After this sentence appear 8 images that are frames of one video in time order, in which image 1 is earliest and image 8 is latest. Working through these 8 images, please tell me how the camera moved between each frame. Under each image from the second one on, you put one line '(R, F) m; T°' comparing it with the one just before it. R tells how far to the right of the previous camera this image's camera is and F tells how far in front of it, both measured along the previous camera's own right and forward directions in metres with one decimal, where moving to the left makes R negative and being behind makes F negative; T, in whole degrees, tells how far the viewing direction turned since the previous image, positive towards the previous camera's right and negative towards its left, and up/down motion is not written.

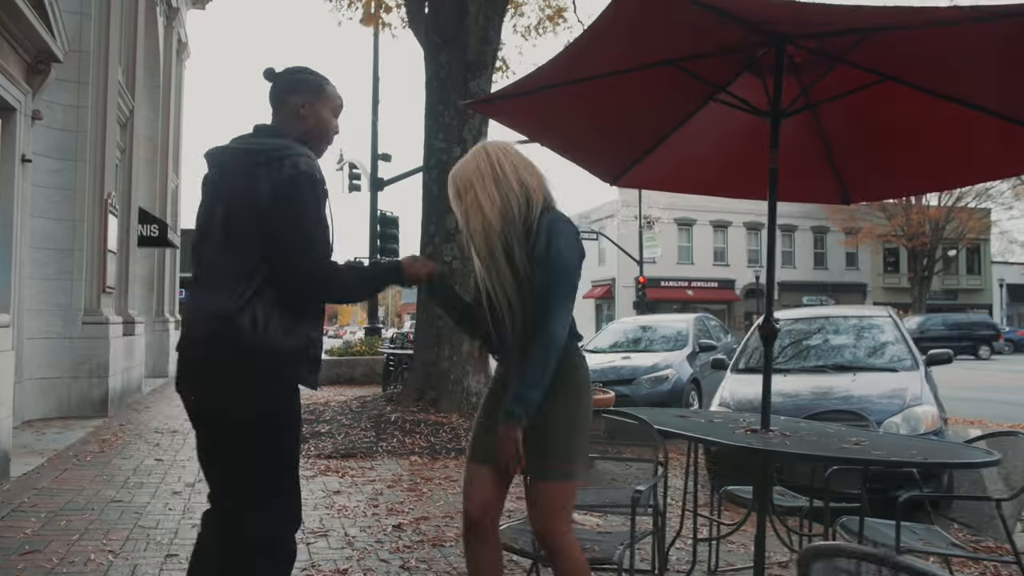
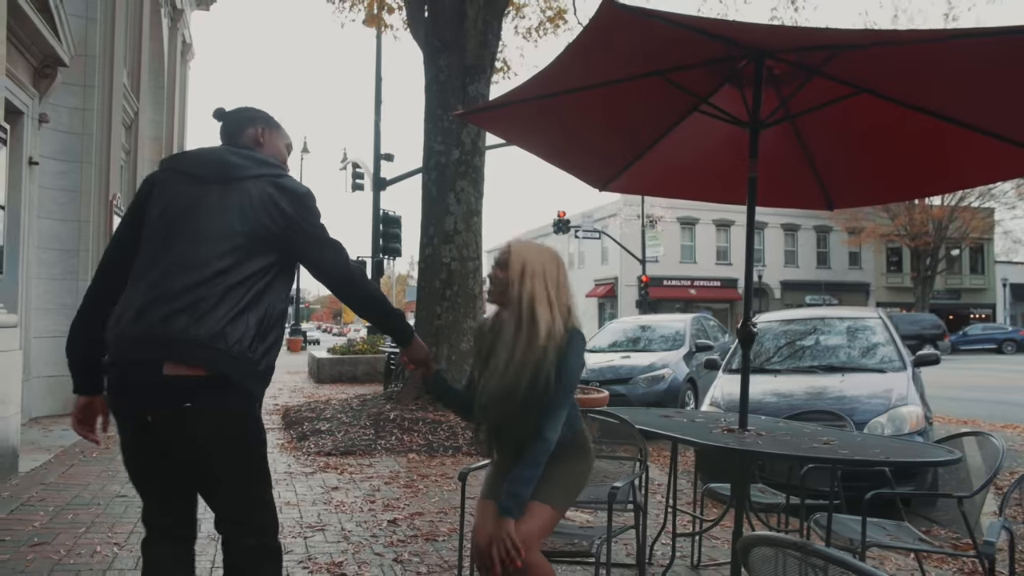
(+0.1, -0.2) m; 0°
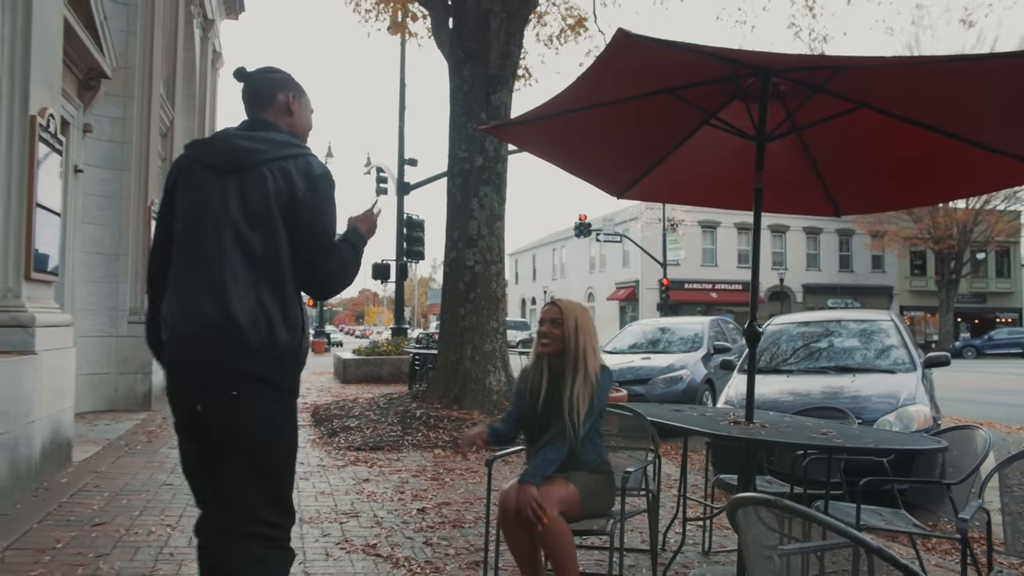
(0.0, -0.3) m; -1°
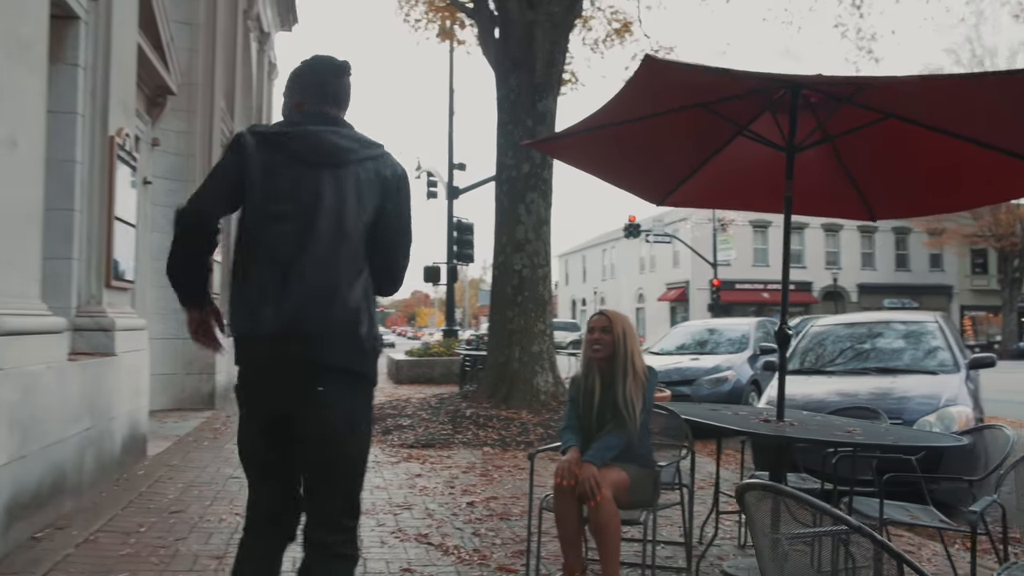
(+0.1, -0.3) m; -3°
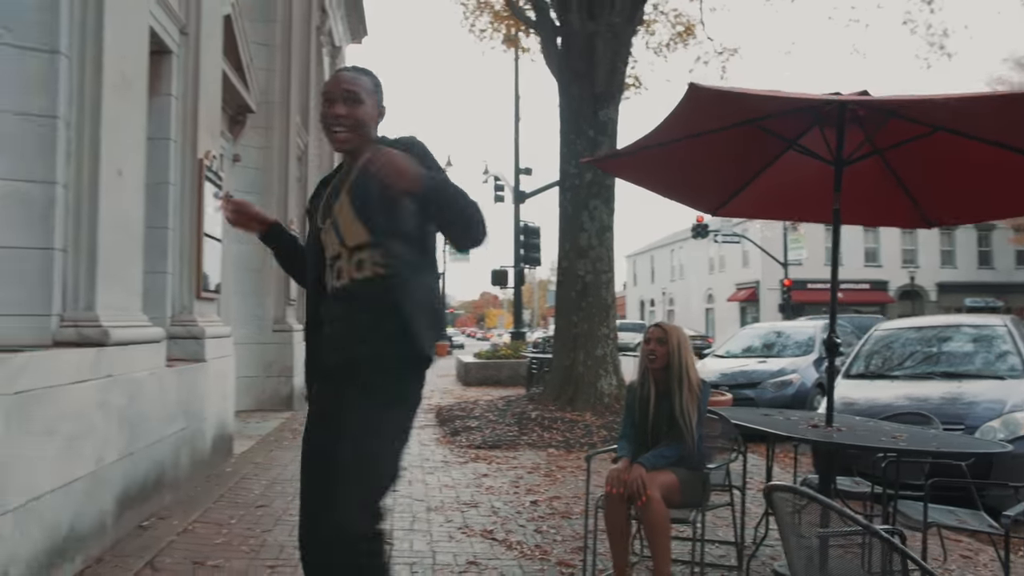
(+0.1, -0.3) m; -5°
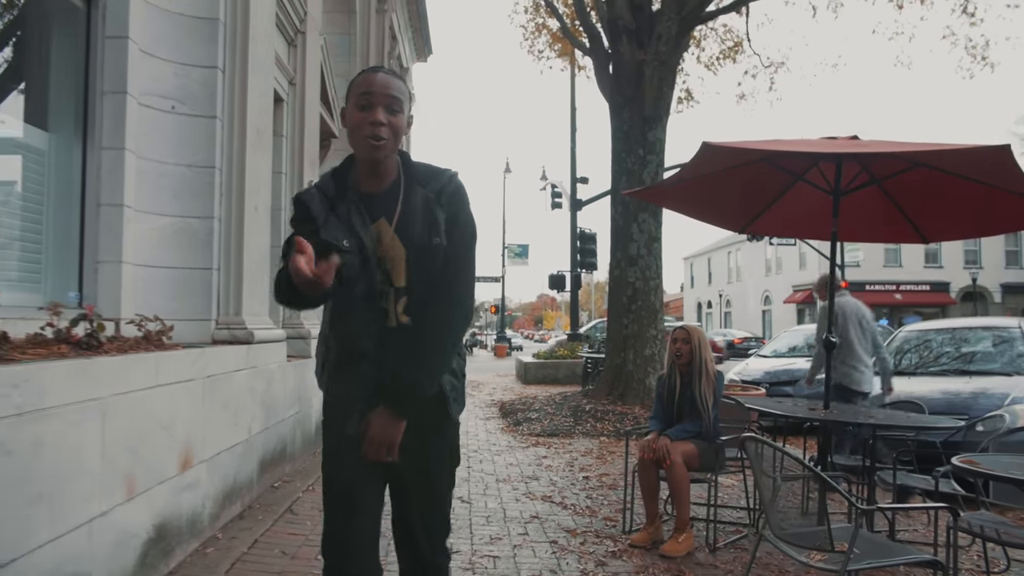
(0.0, -1.2) m; -4°
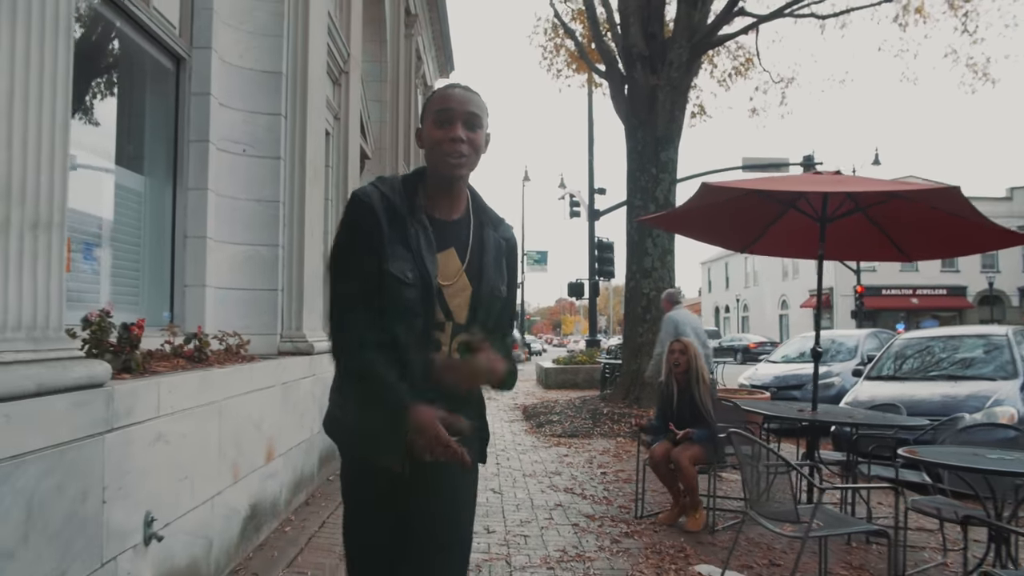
(-0.1, -0.8) m; -1°
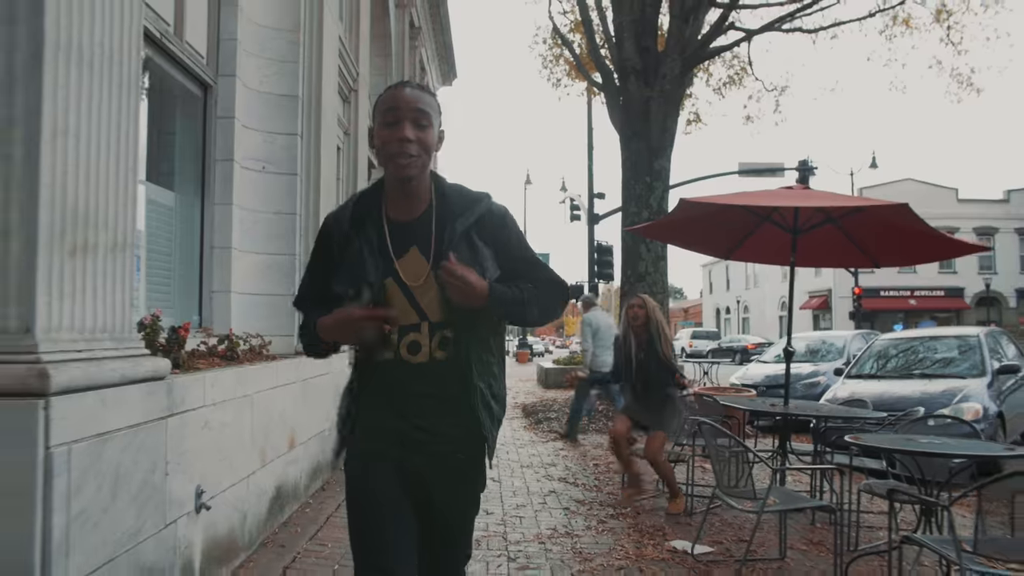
(0.0, -0.6) m; 0°
